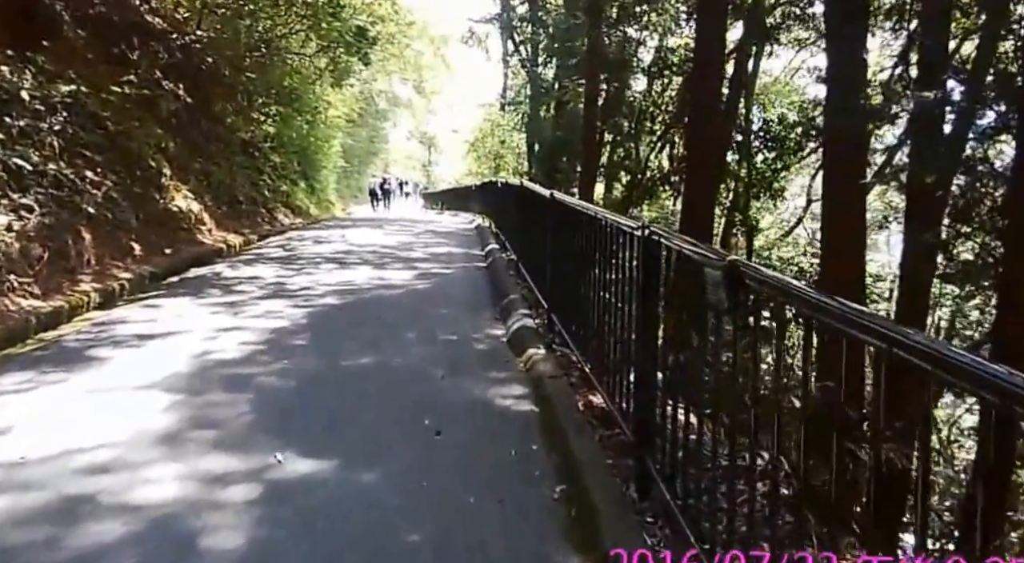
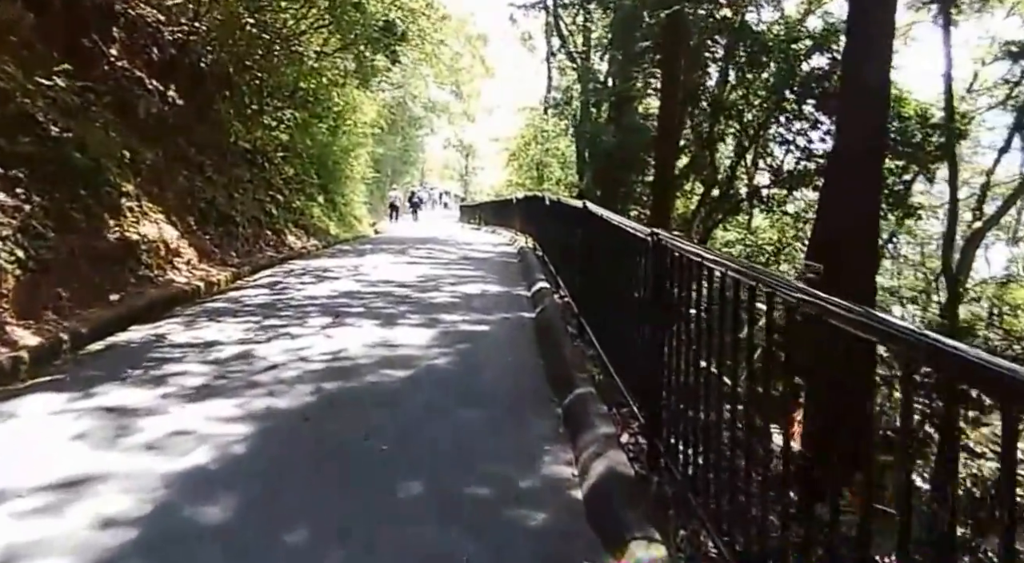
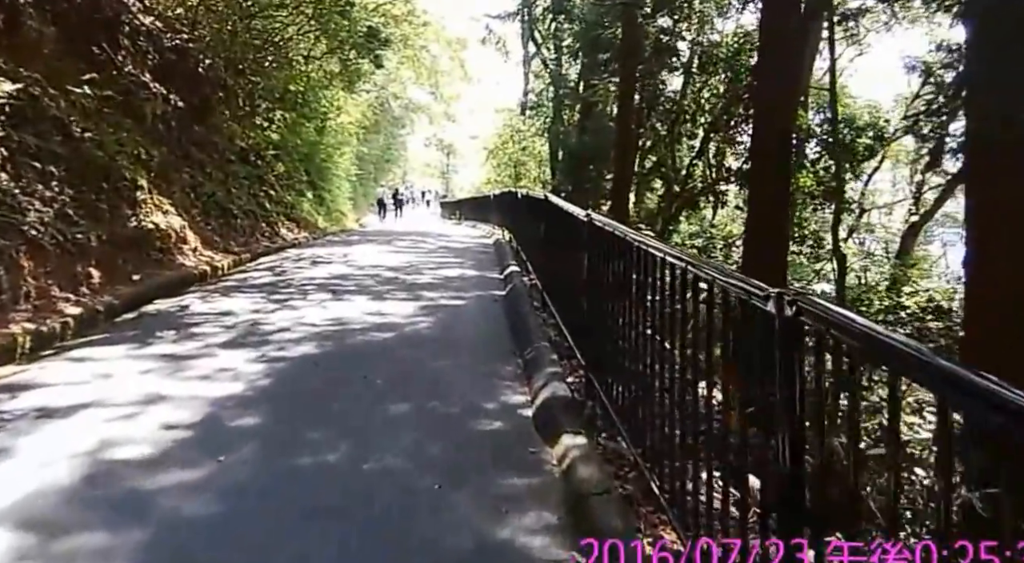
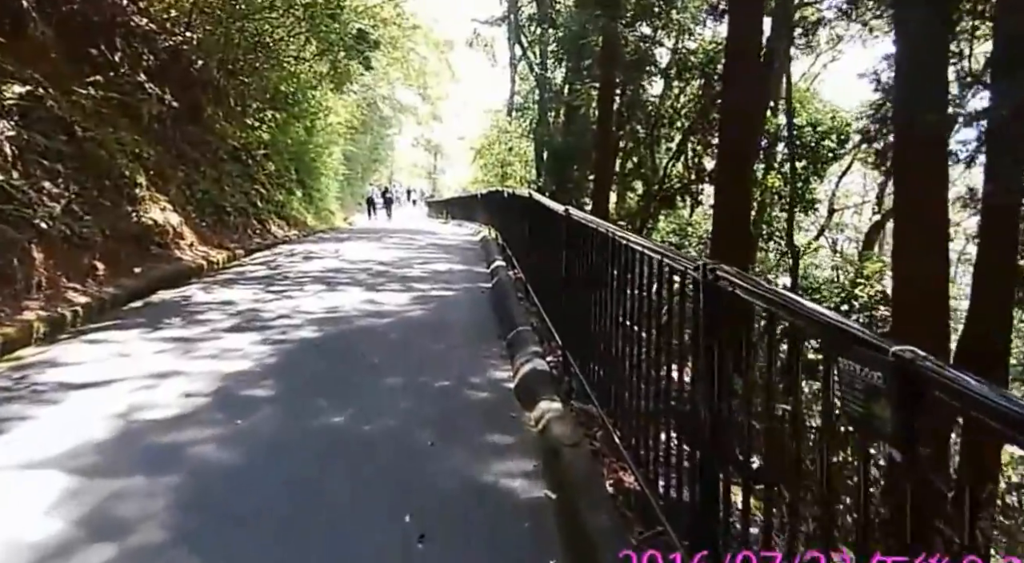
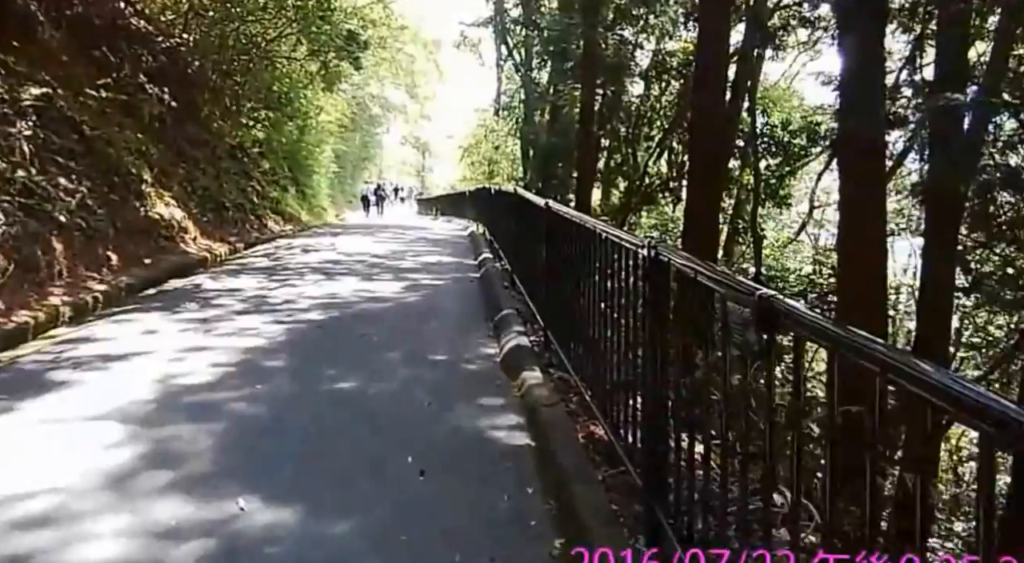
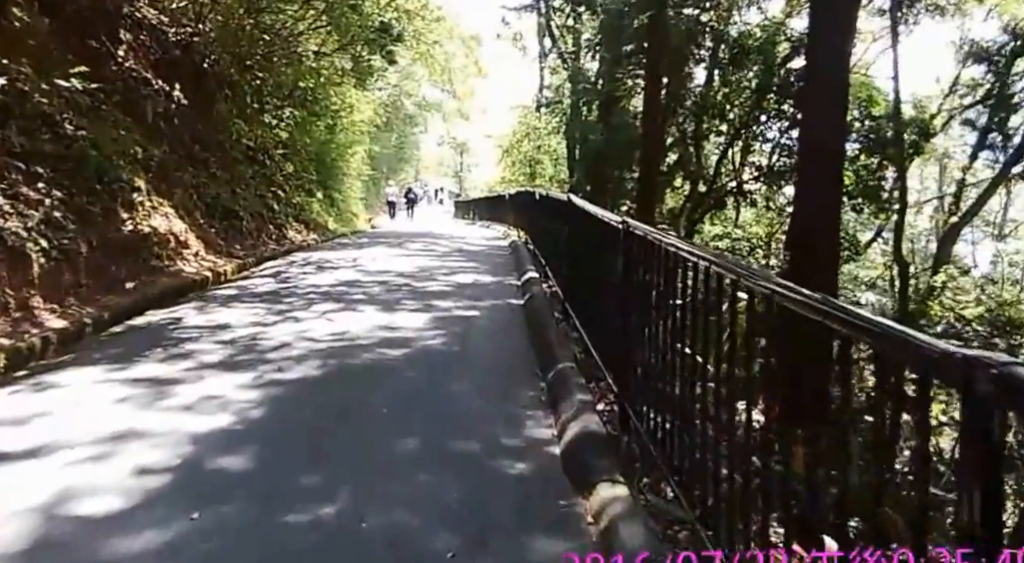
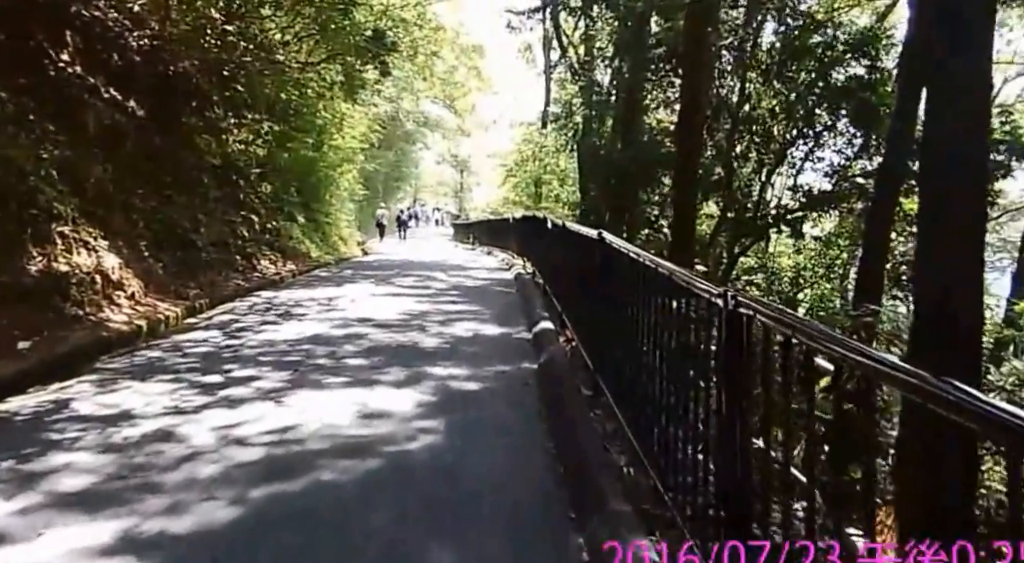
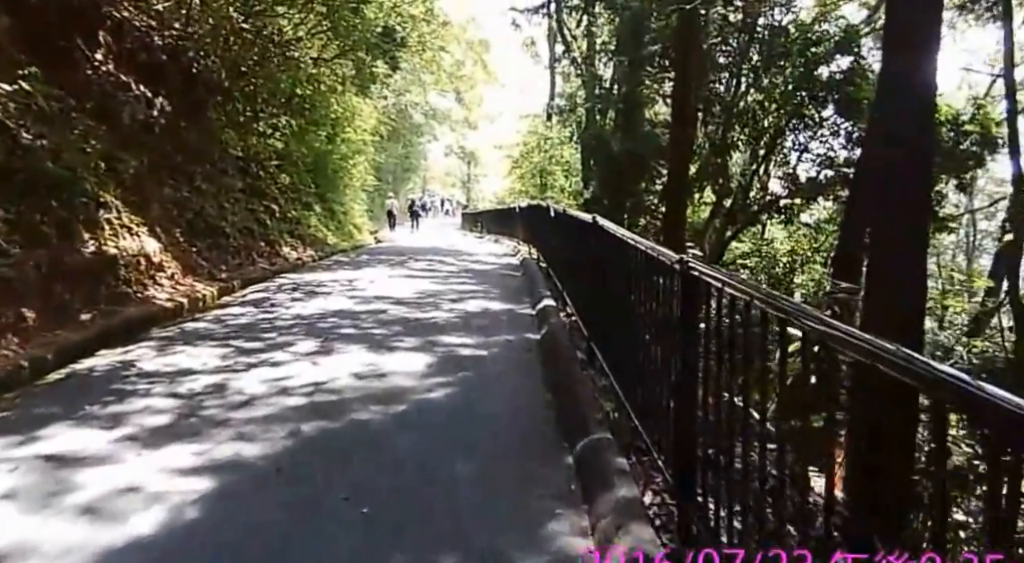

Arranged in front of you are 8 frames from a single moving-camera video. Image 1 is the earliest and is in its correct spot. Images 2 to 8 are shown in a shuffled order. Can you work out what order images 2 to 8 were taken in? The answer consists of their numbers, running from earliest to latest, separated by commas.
5, 4, 3, 6, 2, 8, 7
